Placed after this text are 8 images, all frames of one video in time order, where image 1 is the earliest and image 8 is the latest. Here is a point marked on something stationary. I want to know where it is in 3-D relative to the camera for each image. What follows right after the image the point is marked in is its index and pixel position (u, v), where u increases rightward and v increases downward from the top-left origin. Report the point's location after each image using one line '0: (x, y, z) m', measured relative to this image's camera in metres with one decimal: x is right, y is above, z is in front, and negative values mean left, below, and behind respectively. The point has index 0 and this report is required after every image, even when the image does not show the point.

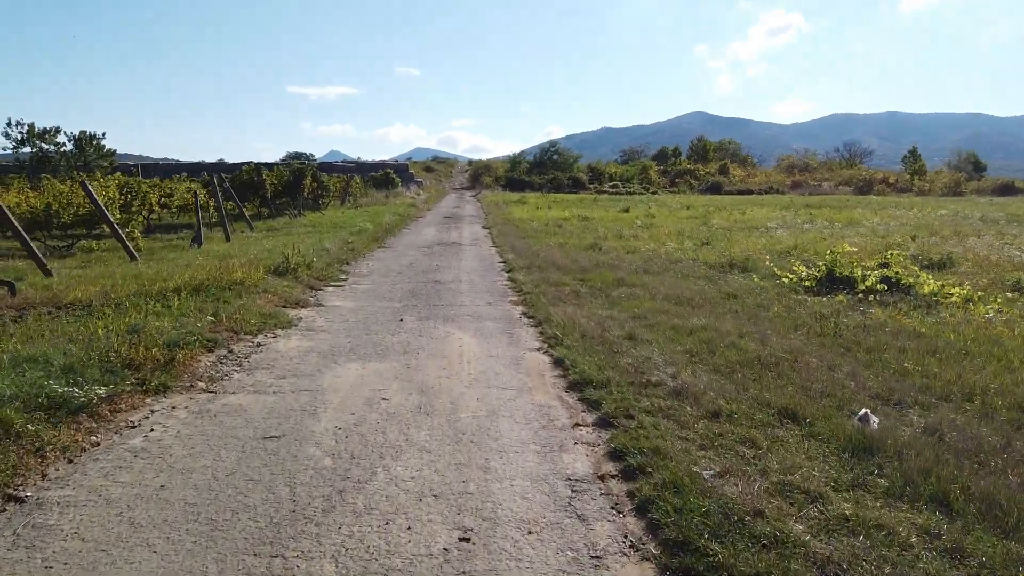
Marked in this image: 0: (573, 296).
0: (+0.8, -0.1, +9.2) m
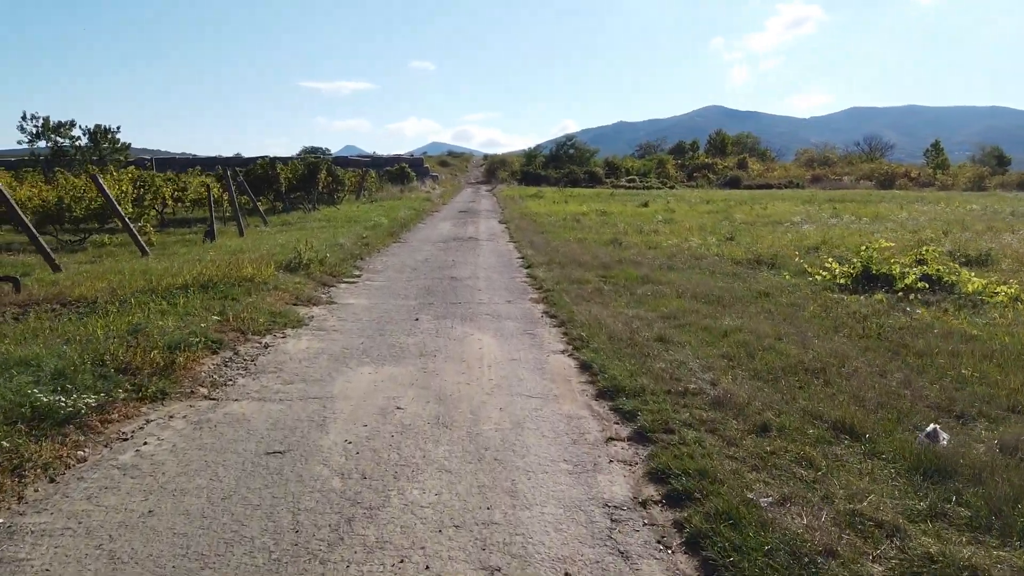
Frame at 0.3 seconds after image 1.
0: (+1.0, -0.1, +8.7) m
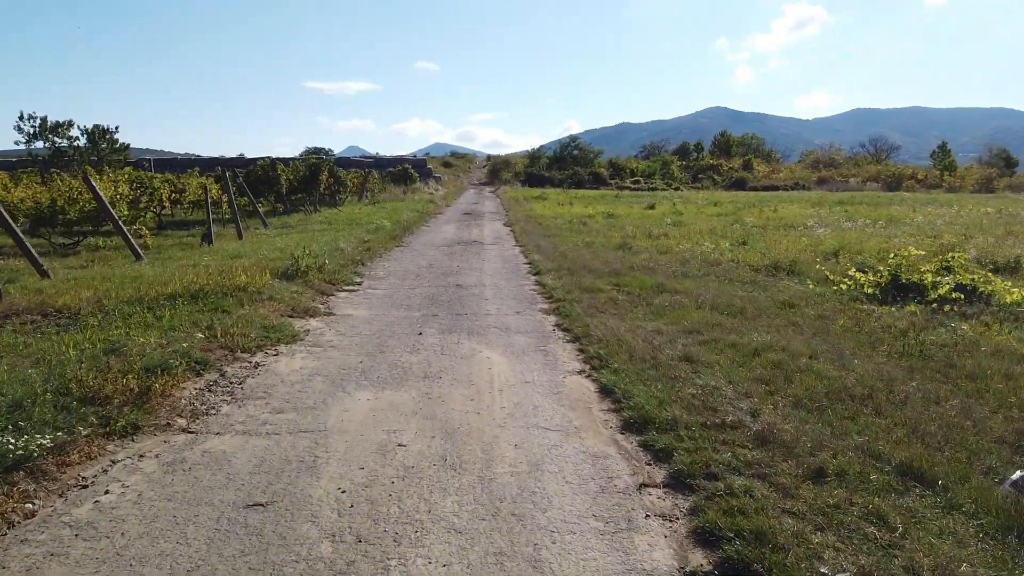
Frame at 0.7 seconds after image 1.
0: (+1.1, -0.2, +8.2) m
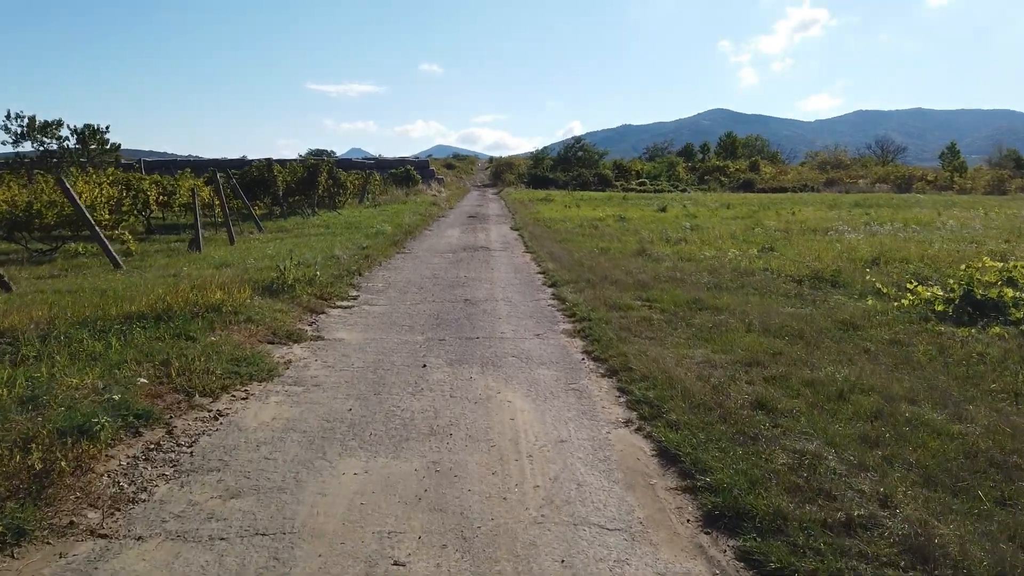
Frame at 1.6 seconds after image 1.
0: (+1.3, -0.4, +7.1) m
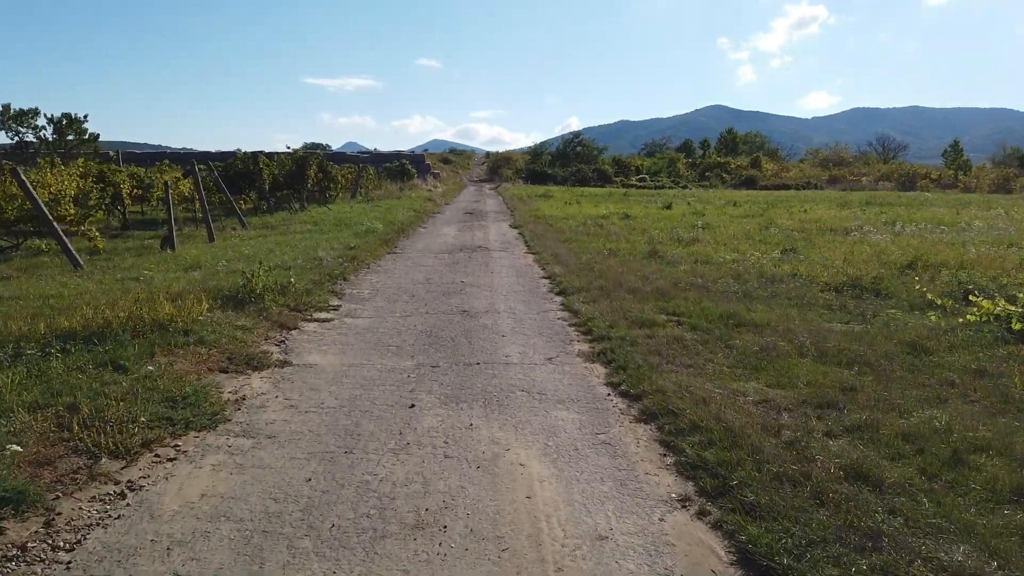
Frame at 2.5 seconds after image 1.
0: (+1.3, -0.5, +5.9) m
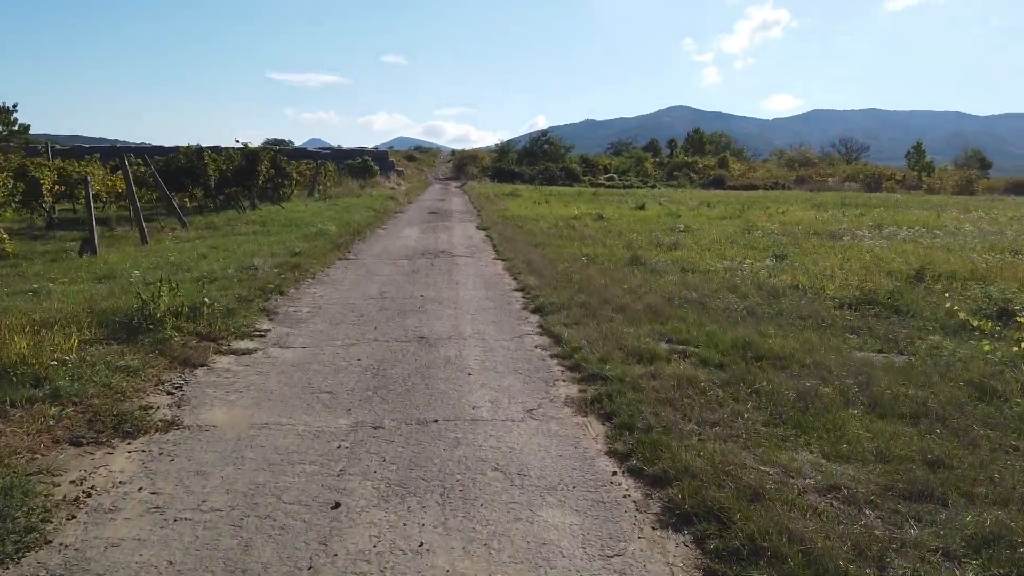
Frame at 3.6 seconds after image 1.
0: (+1.1, -0.7, +4.6) m
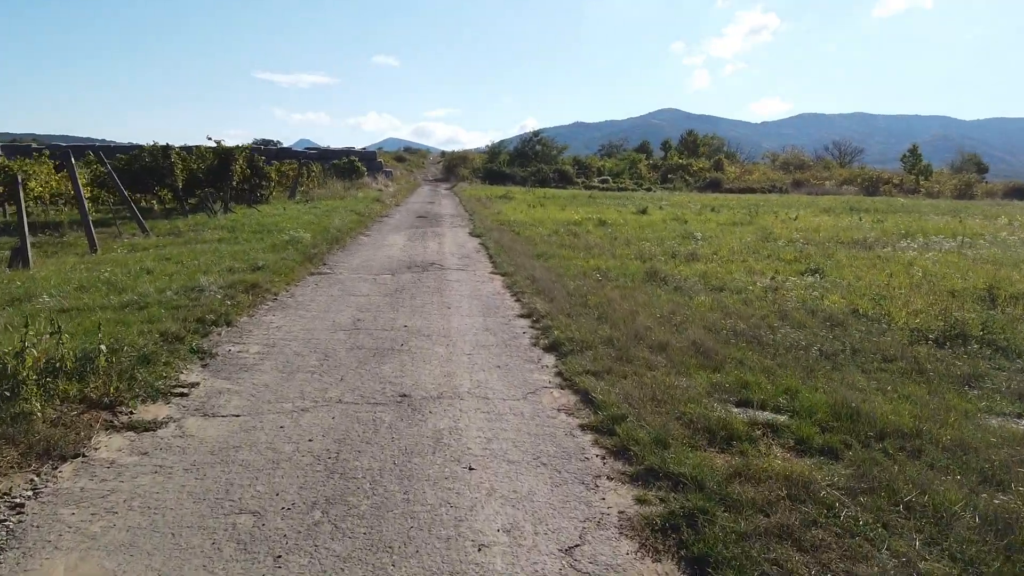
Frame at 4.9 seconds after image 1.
0: (+1.2, -0.9, +3.0) m
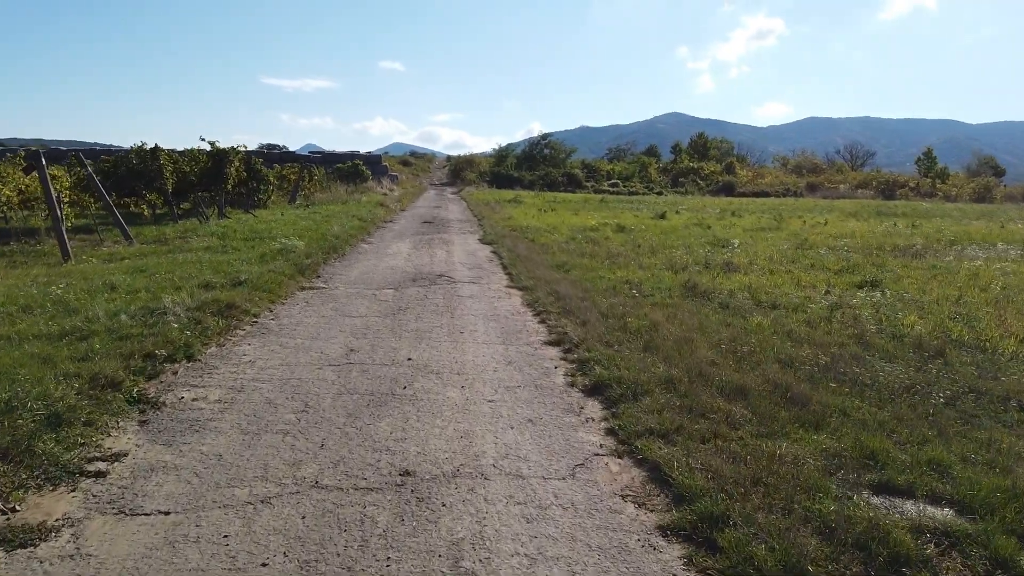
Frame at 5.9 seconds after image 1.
0: (+1.4, -1.1, +1.7) m
